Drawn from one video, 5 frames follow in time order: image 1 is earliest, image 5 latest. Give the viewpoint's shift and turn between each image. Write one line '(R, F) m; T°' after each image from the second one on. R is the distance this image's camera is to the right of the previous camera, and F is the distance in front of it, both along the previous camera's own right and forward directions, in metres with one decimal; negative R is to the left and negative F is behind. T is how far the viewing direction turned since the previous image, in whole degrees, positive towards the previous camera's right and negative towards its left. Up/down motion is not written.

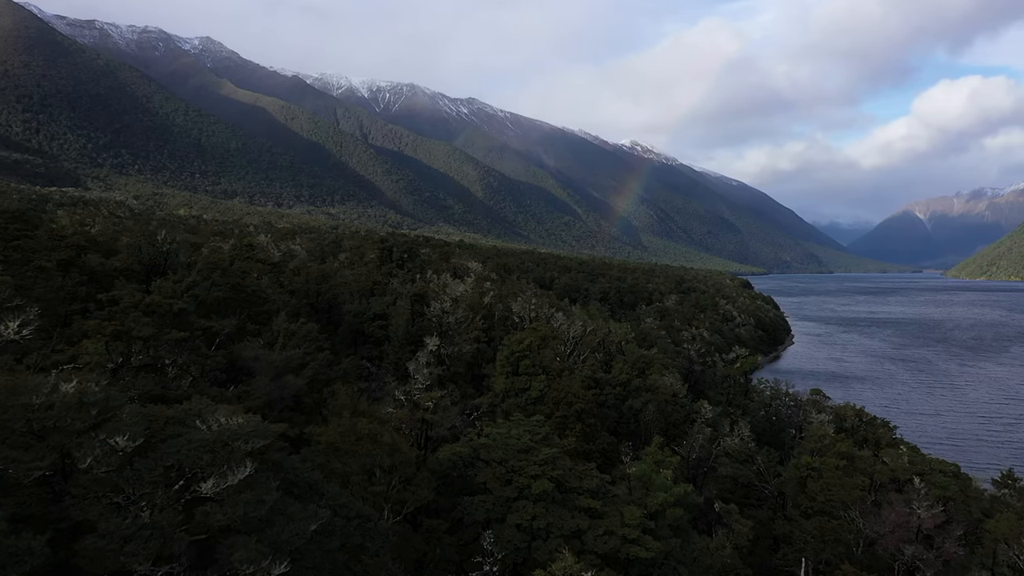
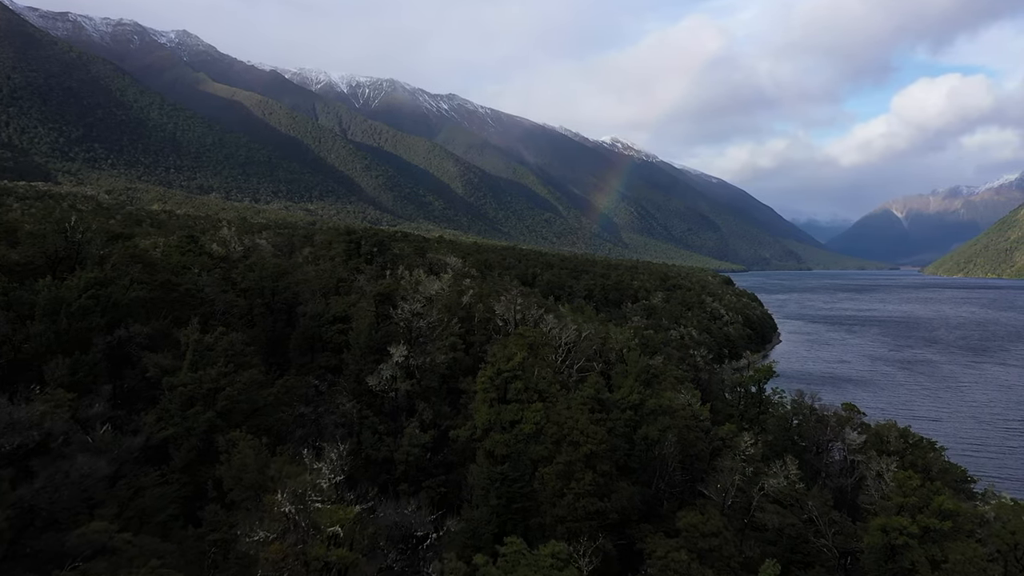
(-0.1, +6.4) m; +1°
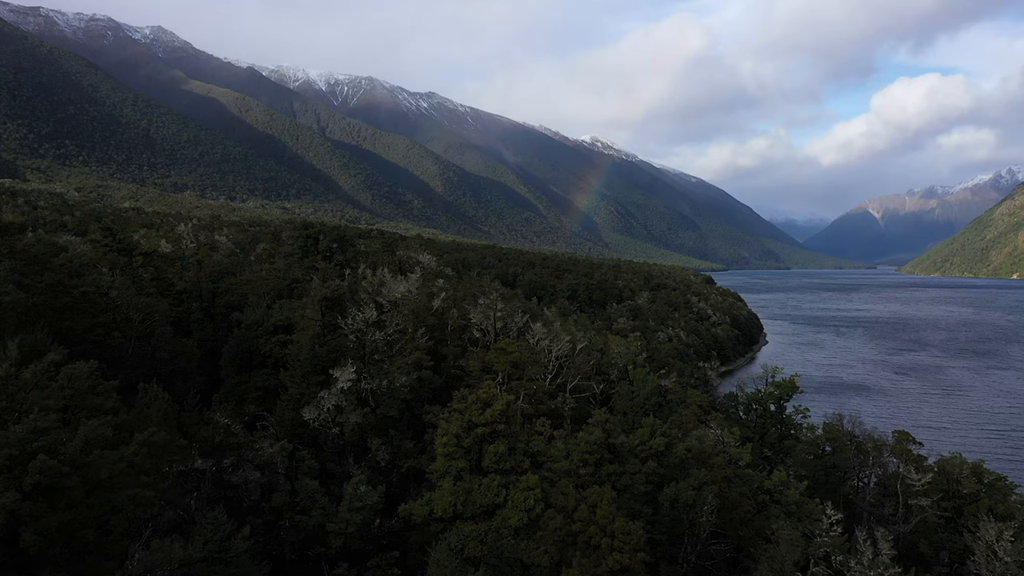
(0.0, +6.9) m; +1°
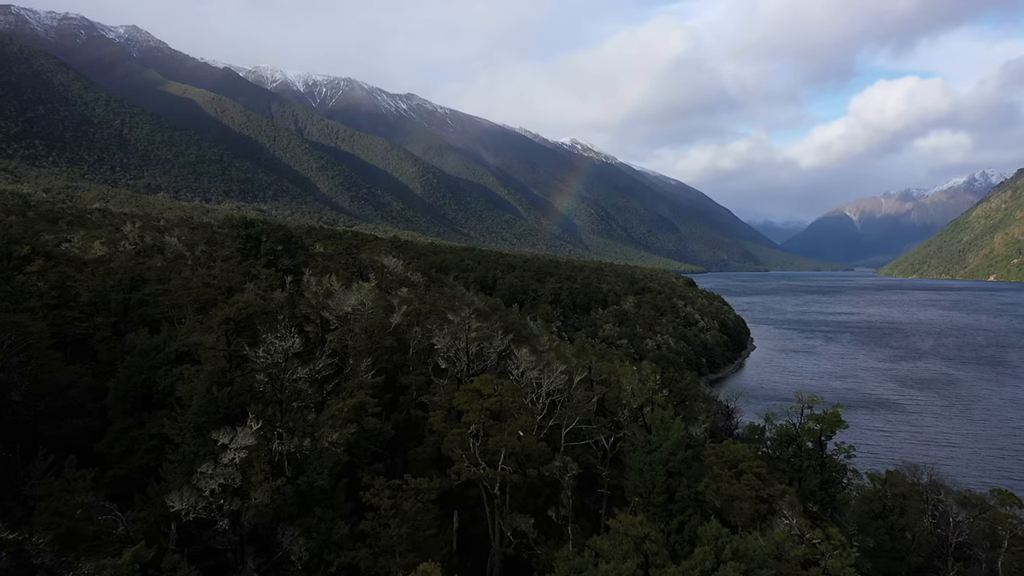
(+0.1, +7.7) m; +1°
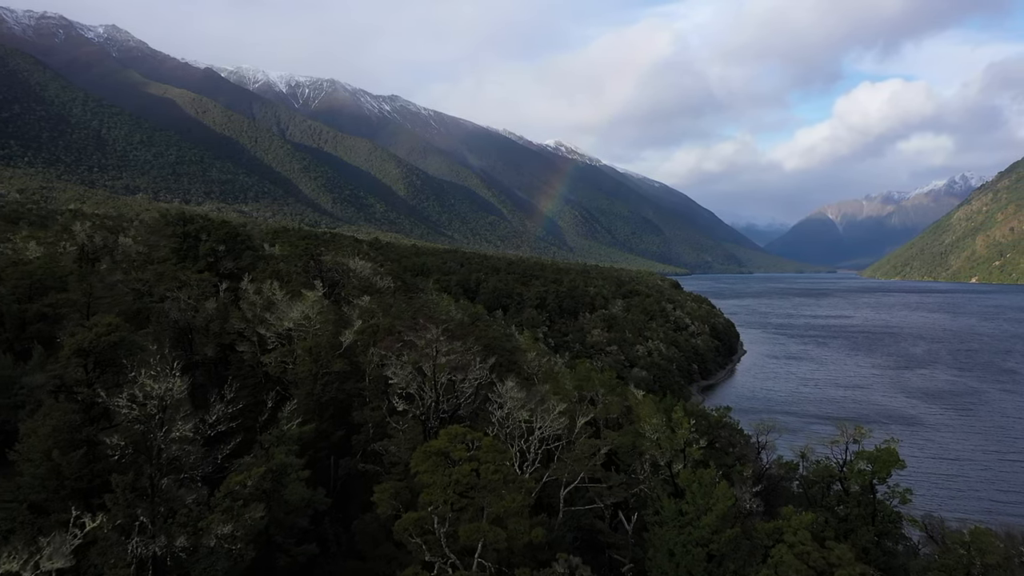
(0.0, +6.1) m; +1°
